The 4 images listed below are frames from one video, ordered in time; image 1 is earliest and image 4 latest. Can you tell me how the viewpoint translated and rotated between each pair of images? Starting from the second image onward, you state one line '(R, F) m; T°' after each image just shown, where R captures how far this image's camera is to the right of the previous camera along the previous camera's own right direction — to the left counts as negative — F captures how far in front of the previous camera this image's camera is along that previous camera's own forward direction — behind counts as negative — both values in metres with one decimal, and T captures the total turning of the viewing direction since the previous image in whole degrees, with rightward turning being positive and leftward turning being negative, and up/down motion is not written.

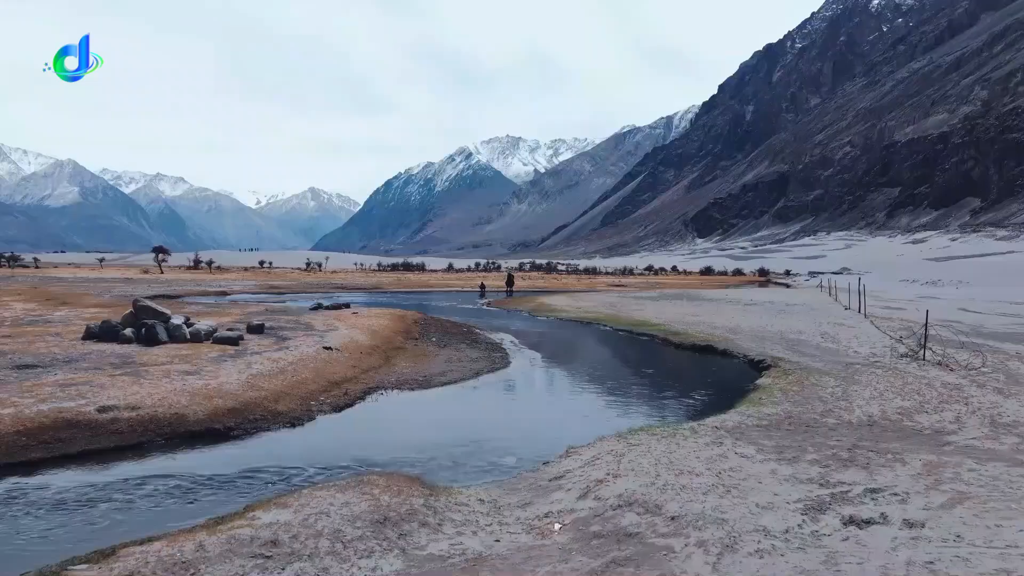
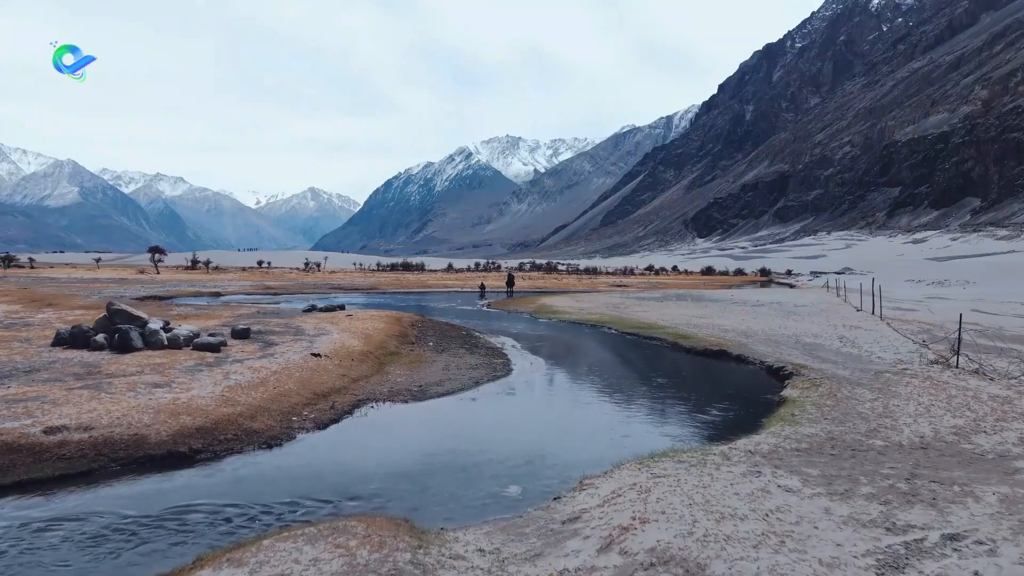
(-0.1, +1.8) m; 0°
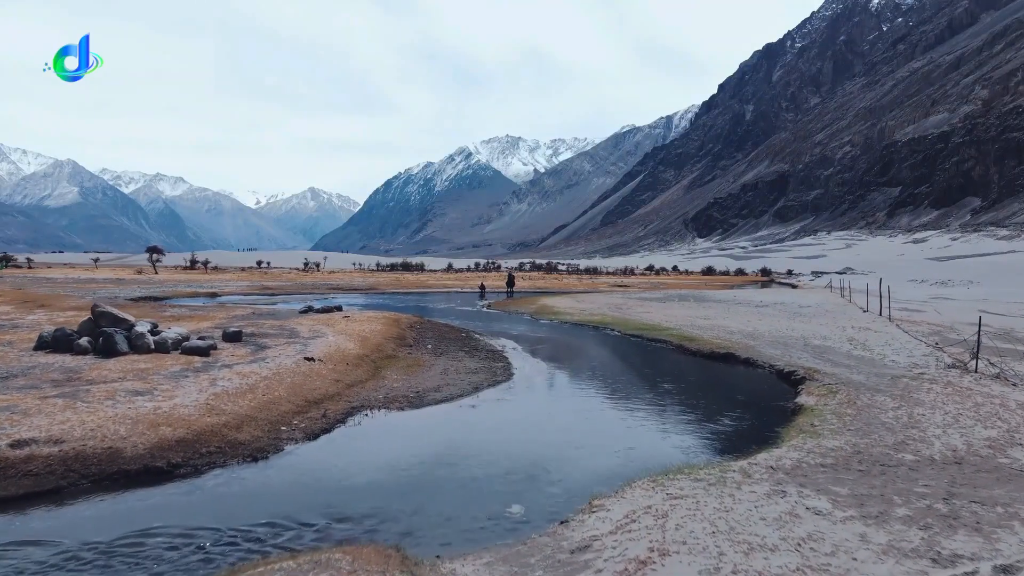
(0.0, +0.9) m; 0°
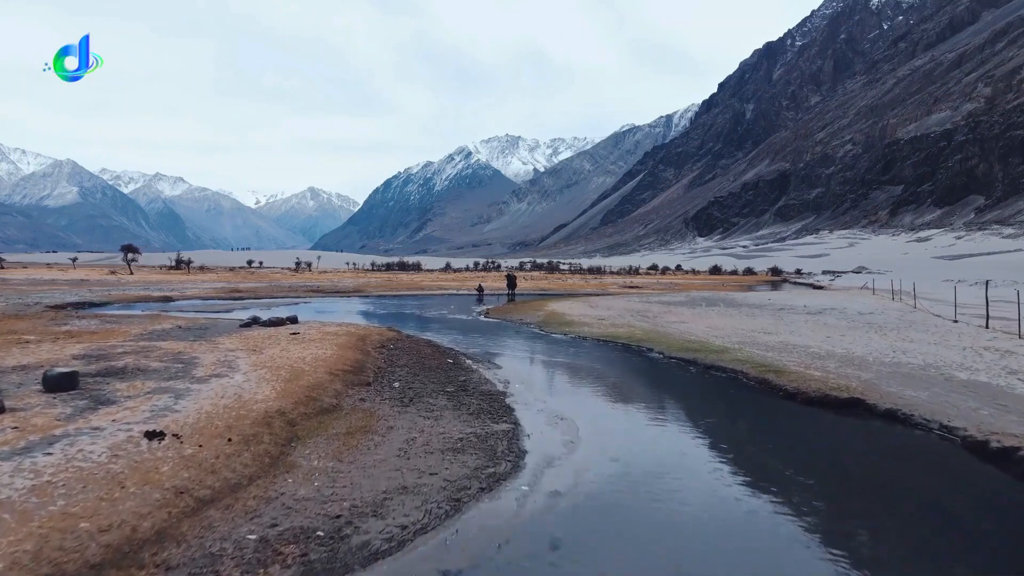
(-0.2, +10.4) m; 0°
